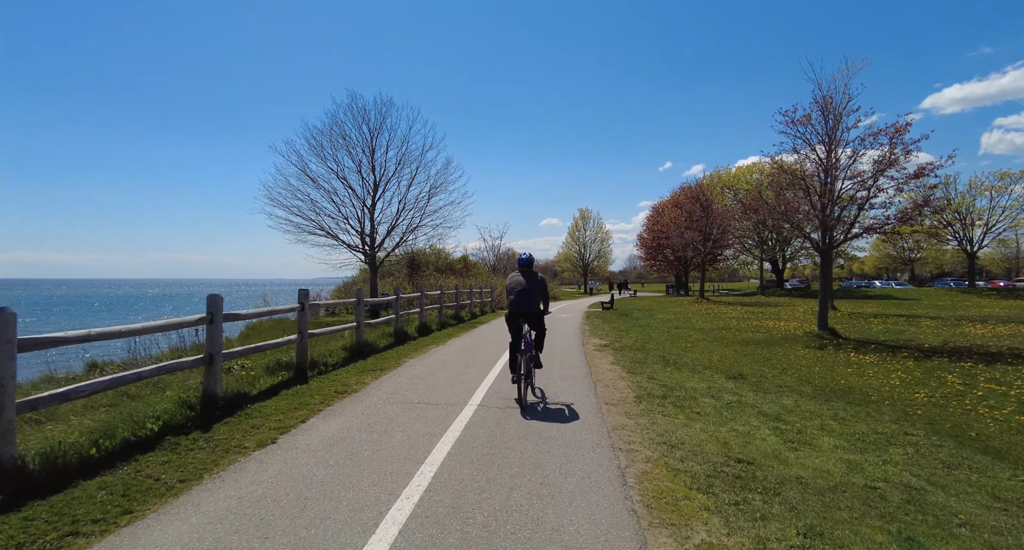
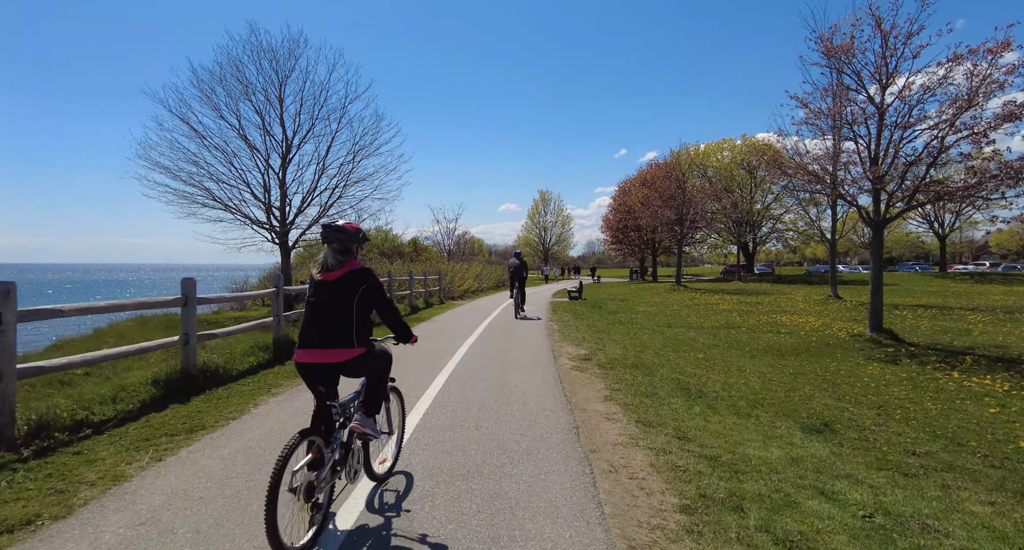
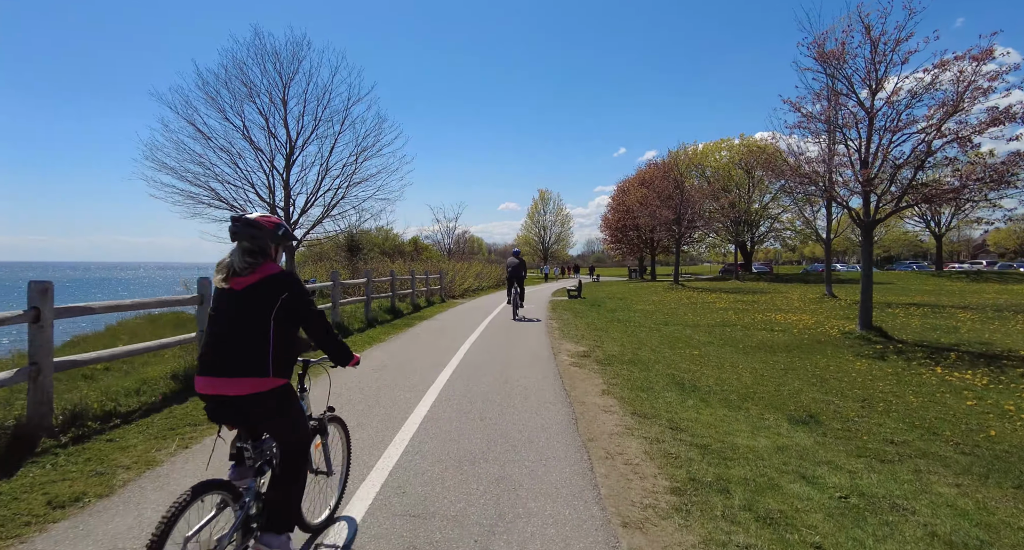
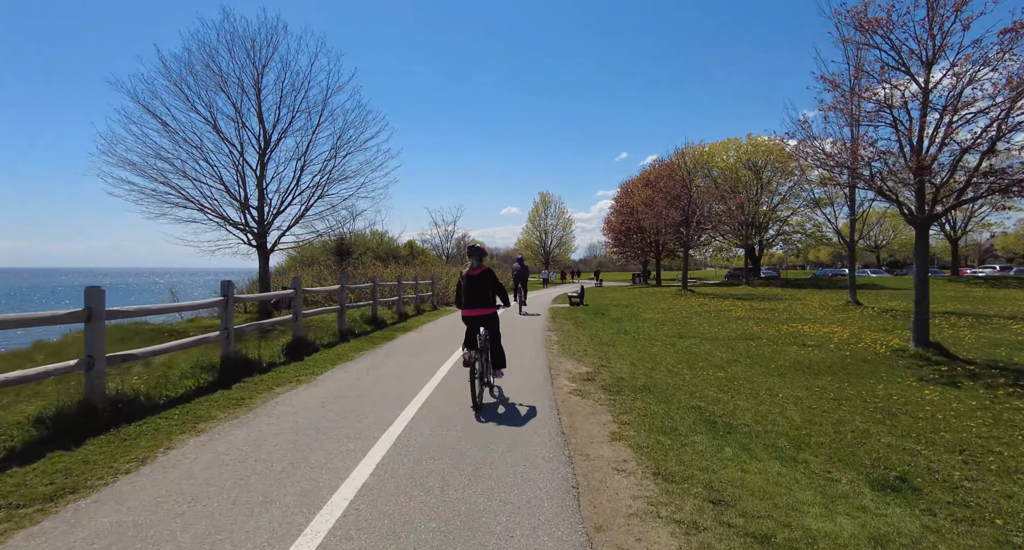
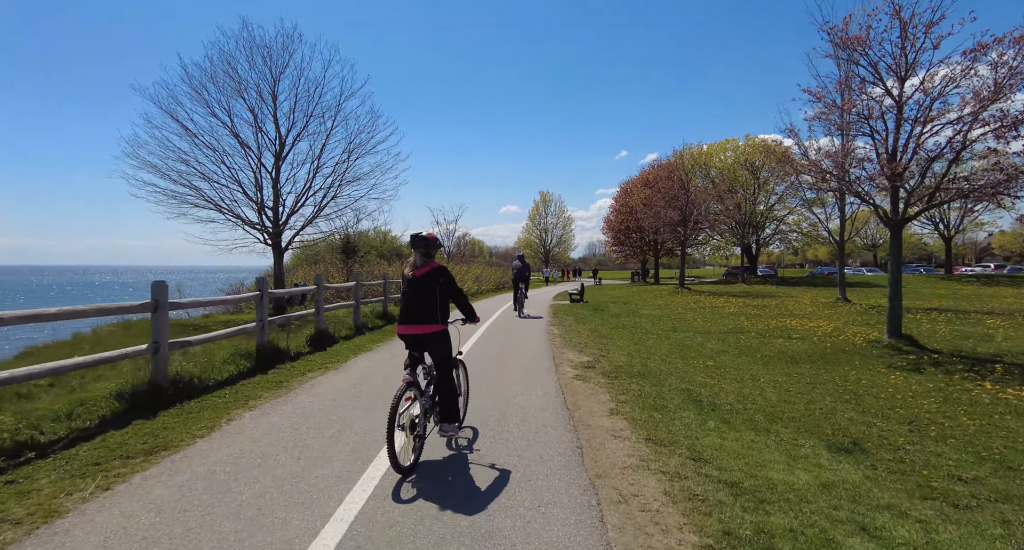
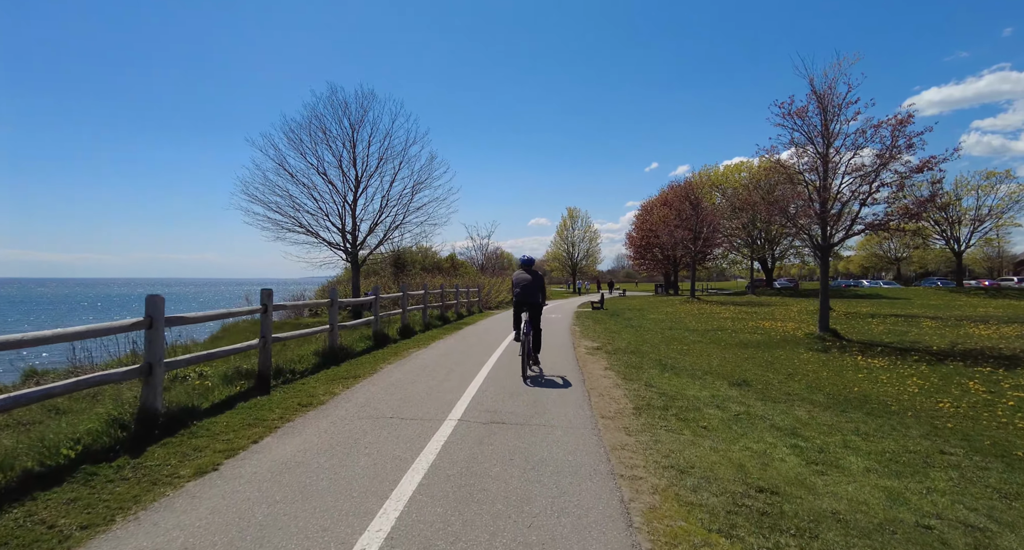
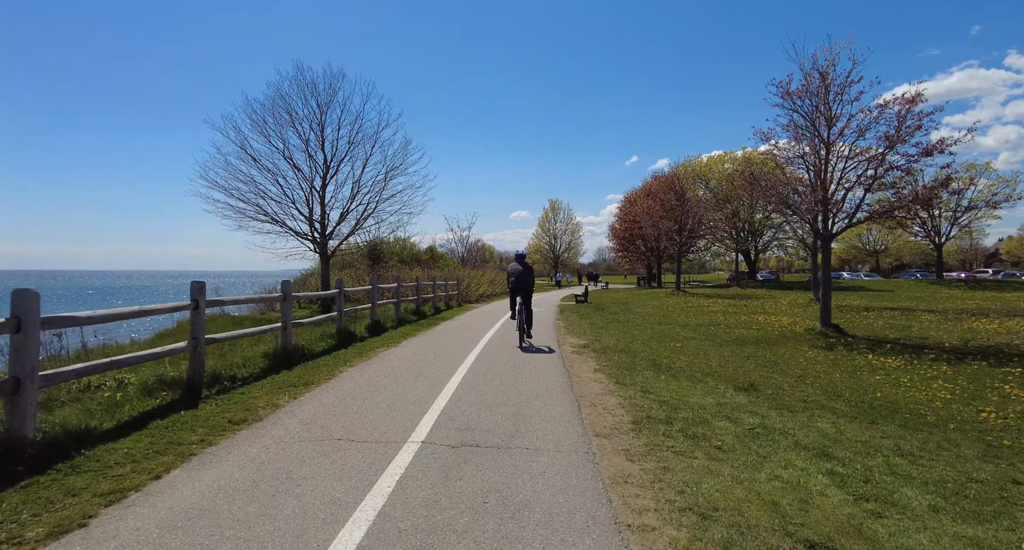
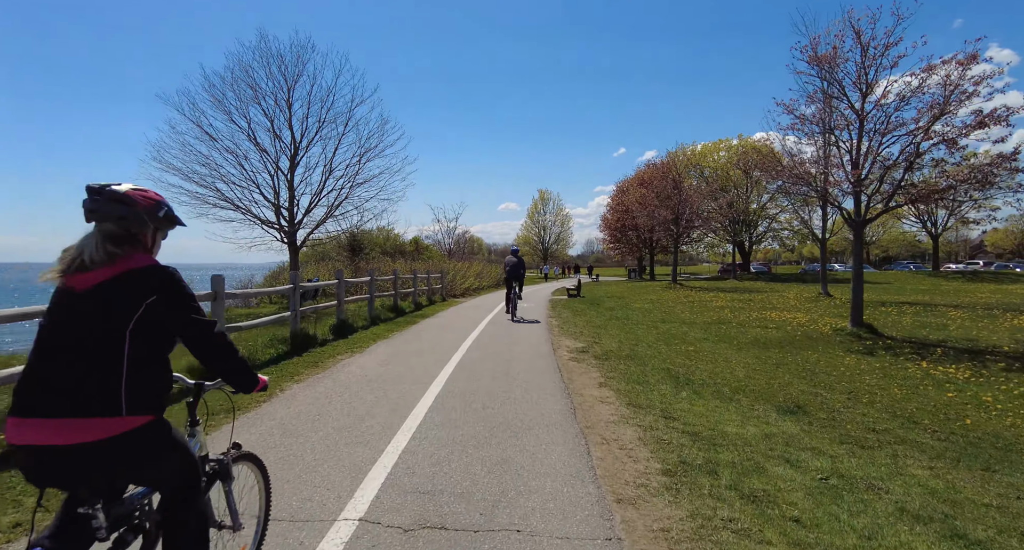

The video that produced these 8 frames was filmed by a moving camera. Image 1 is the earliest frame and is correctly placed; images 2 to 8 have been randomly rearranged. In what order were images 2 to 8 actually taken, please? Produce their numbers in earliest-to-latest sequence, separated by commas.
6, 7, 8, 3, 2, 5, 4
